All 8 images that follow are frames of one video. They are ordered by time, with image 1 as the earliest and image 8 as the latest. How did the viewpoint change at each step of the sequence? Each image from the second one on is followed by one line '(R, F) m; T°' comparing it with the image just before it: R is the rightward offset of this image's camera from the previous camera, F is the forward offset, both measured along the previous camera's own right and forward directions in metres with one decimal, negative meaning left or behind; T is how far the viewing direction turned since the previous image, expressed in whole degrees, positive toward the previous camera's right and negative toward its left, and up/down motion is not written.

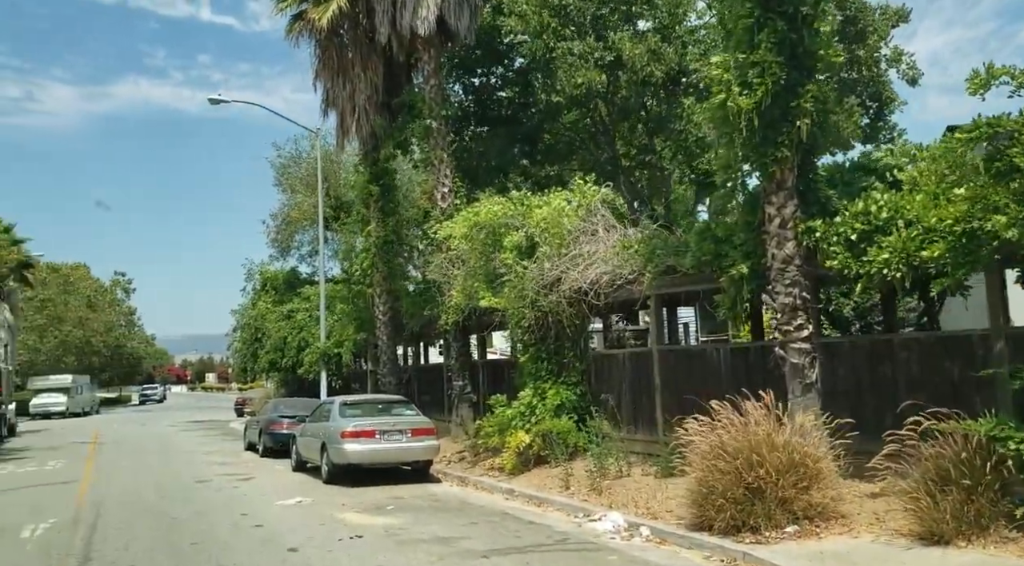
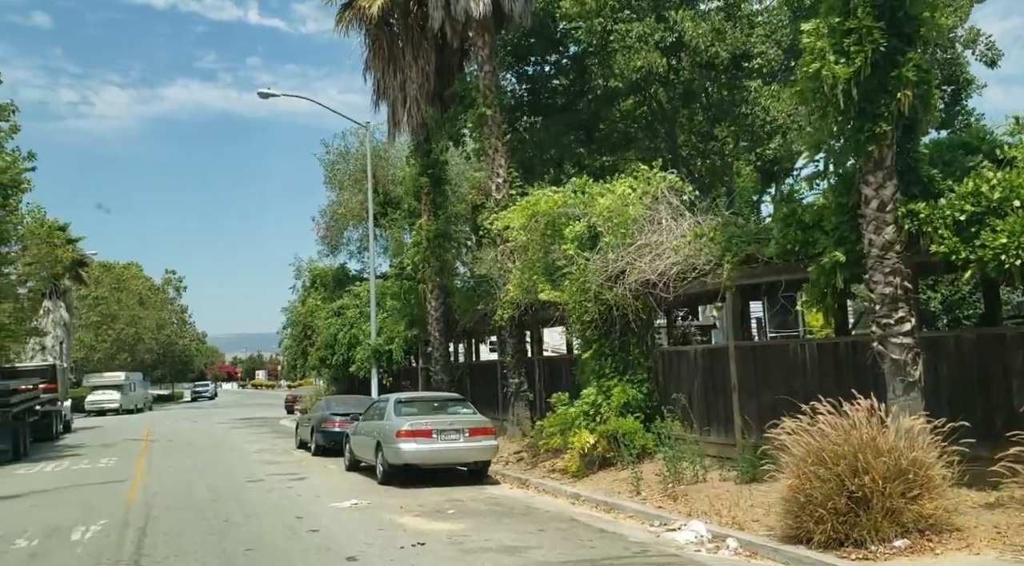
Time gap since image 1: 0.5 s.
(-0.3, +0.7) m; -3°
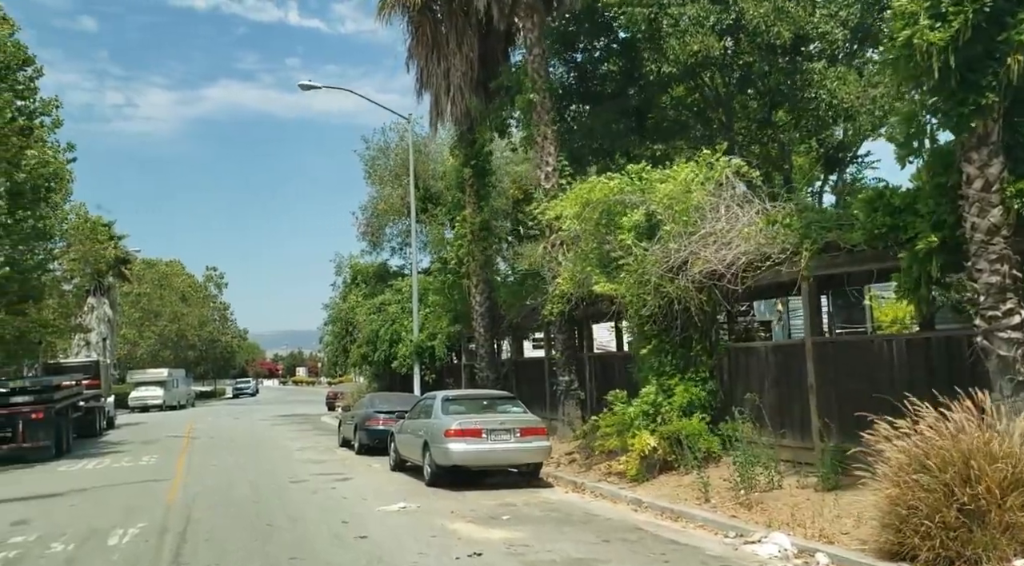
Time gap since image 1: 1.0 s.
(-0.3, +0.7) m; -2°
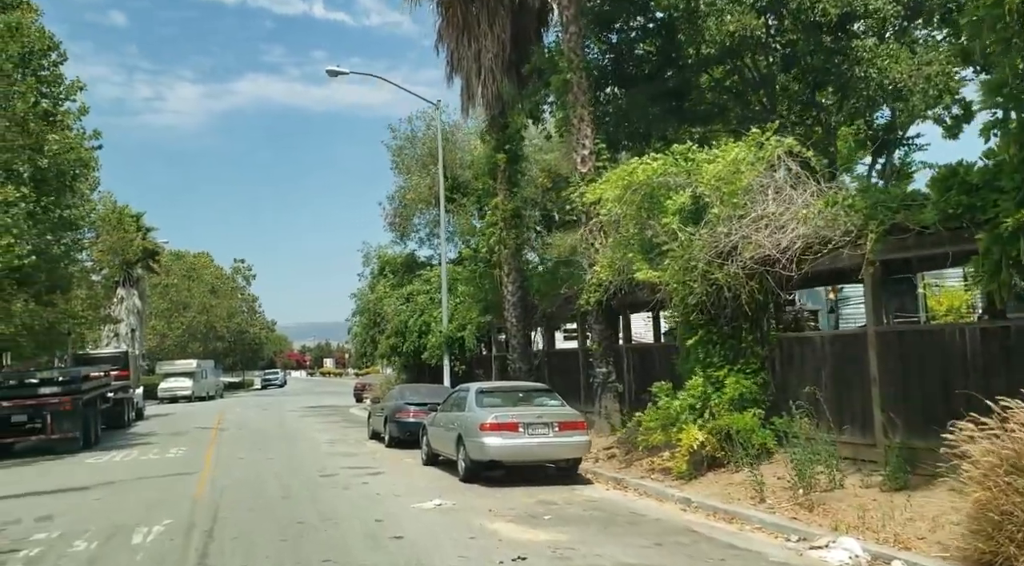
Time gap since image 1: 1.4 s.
(-0.2, +0.6) m; -2°
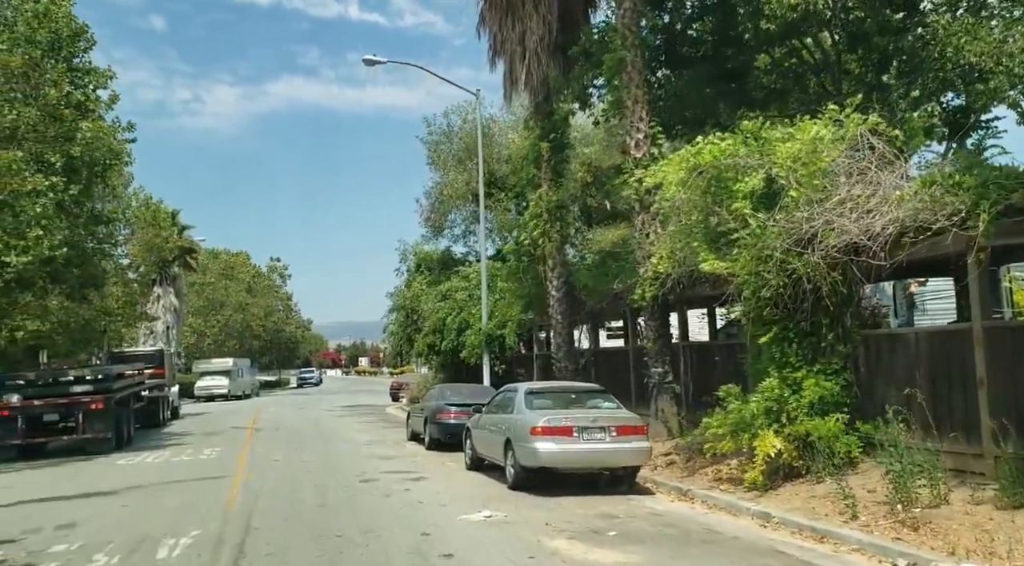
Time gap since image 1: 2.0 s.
(-0.3, +1.0) m; -2°
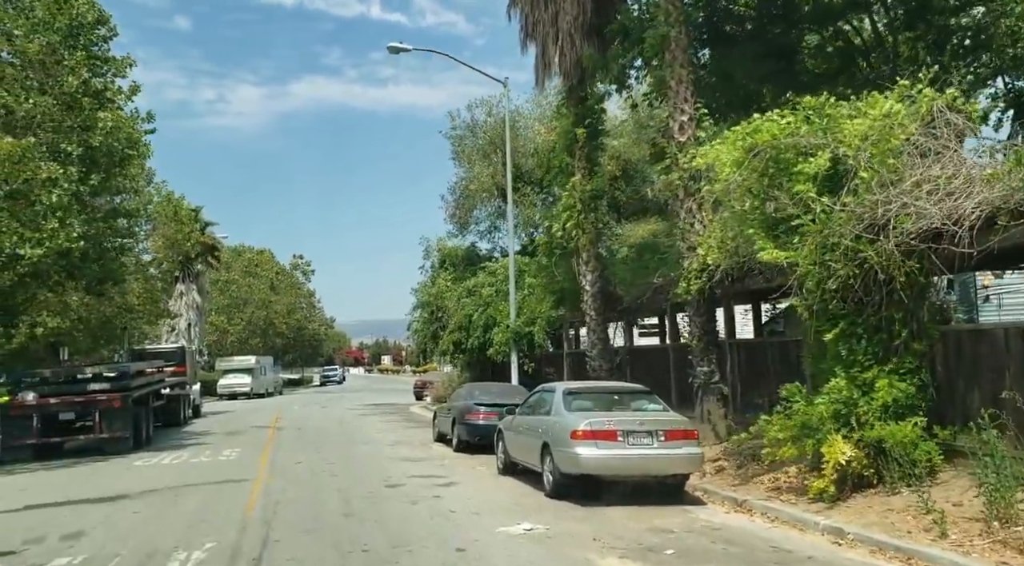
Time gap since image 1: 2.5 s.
(-0.2, +0.9) m; -1°
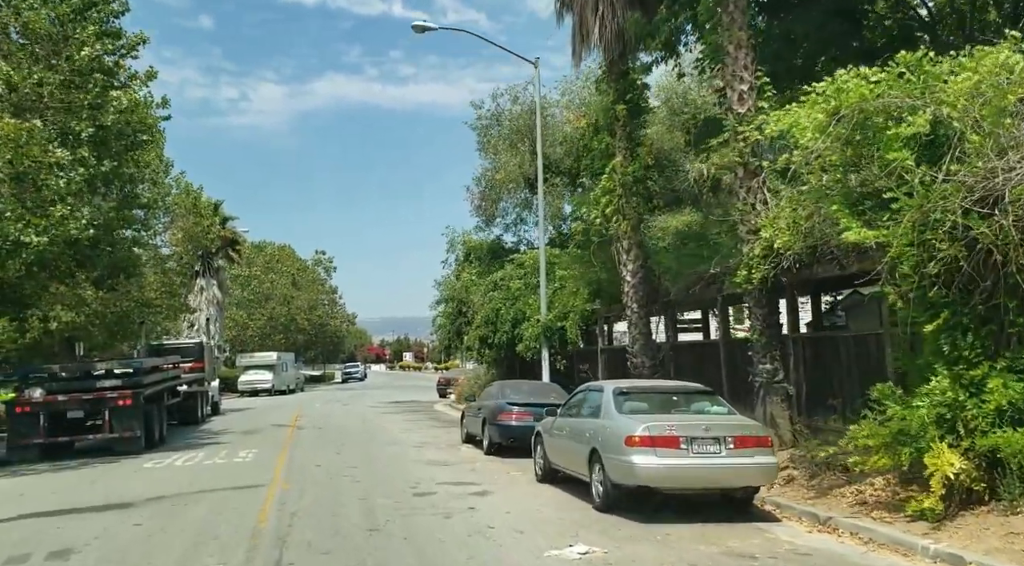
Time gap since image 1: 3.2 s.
(-0.3, +1.3) m; -1°
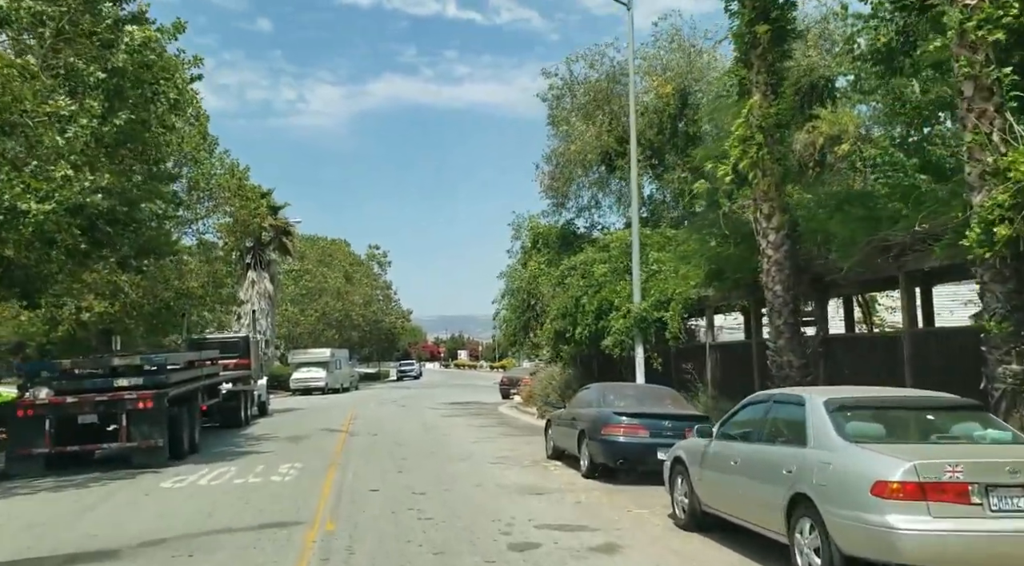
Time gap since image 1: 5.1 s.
(-0.8, +3.6) m; -3°
